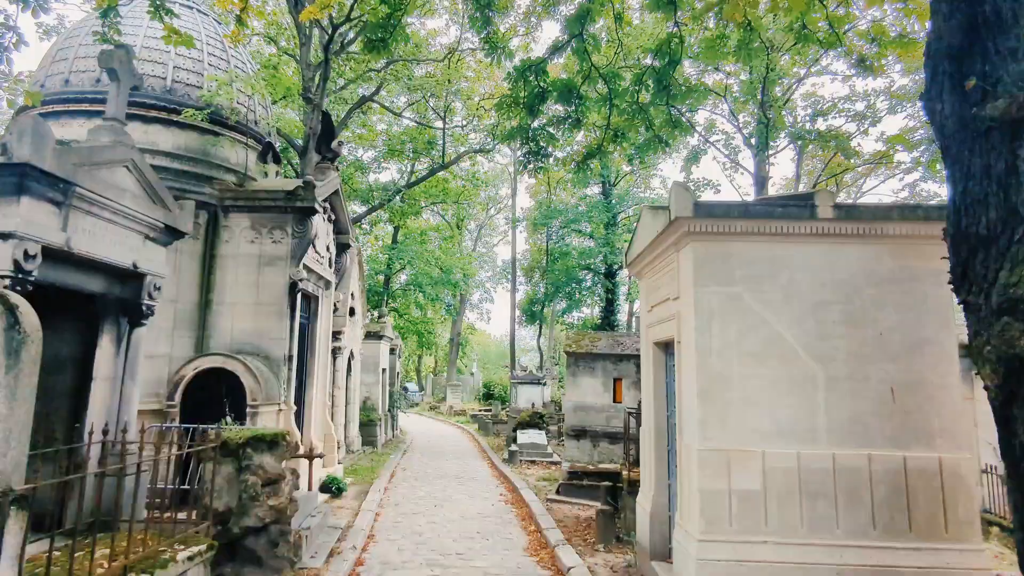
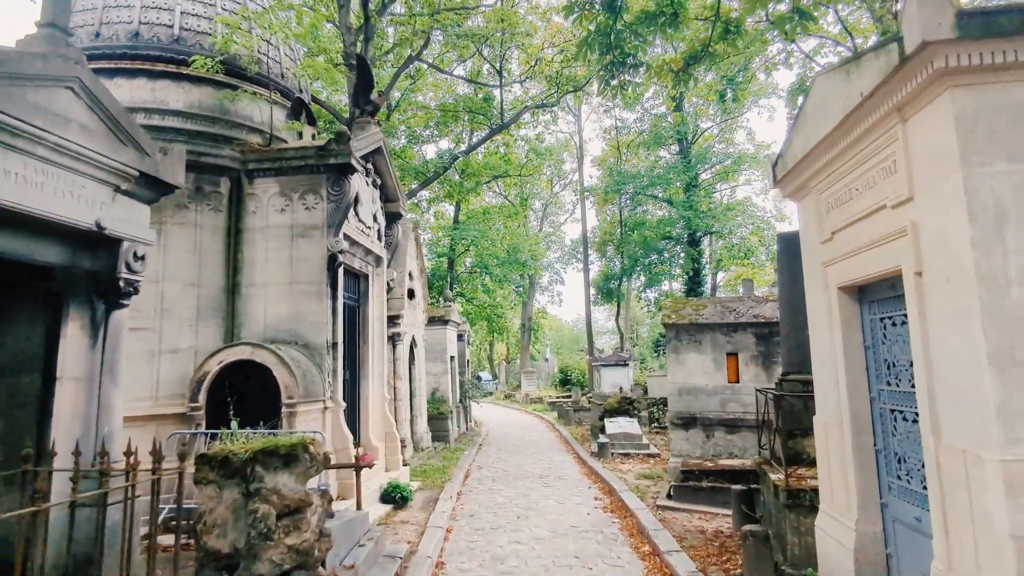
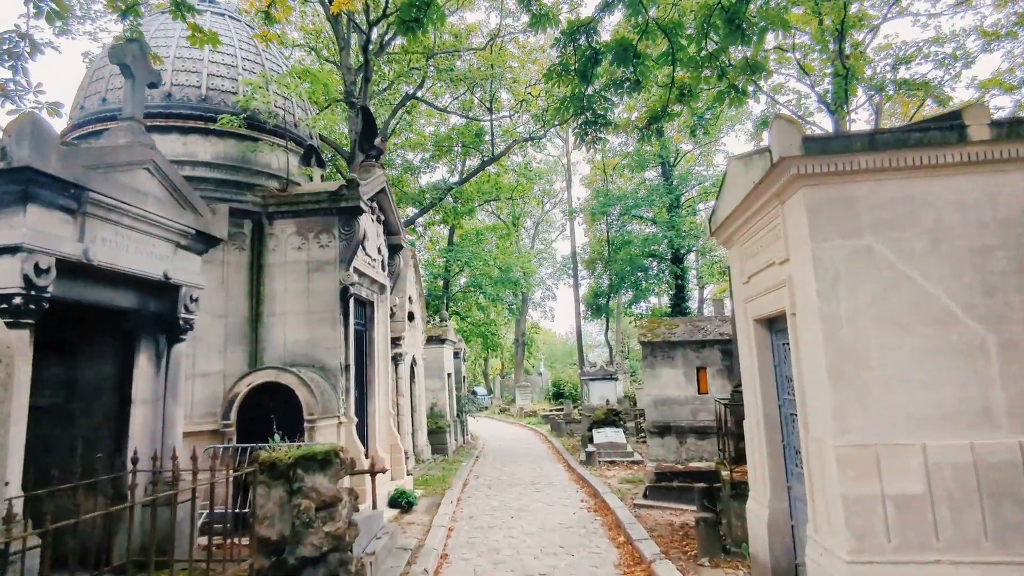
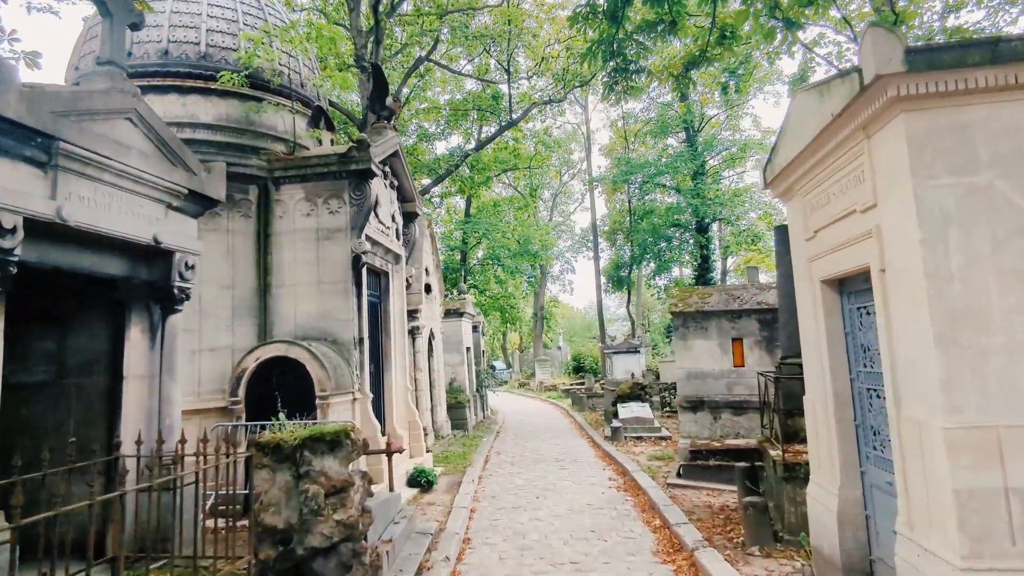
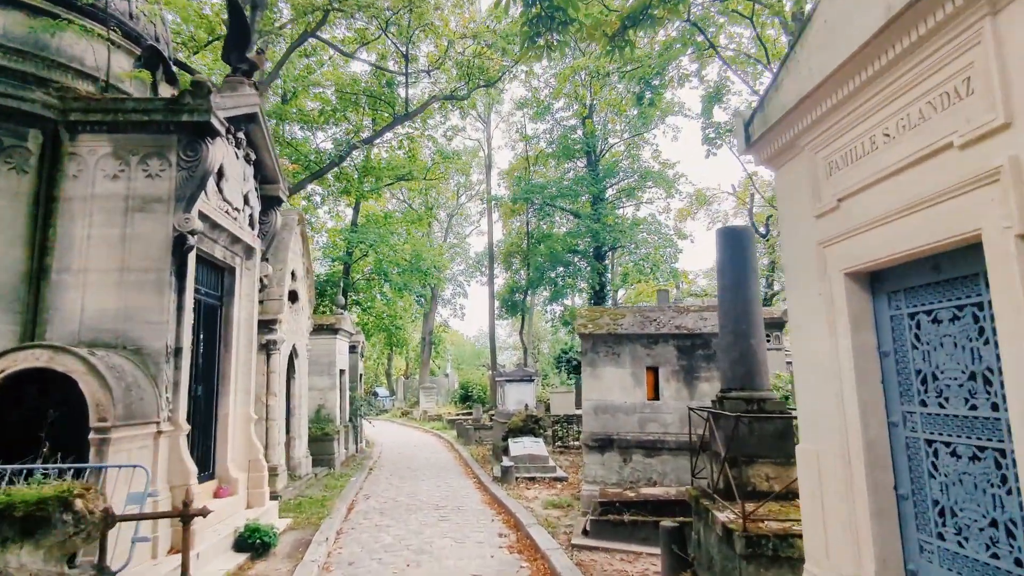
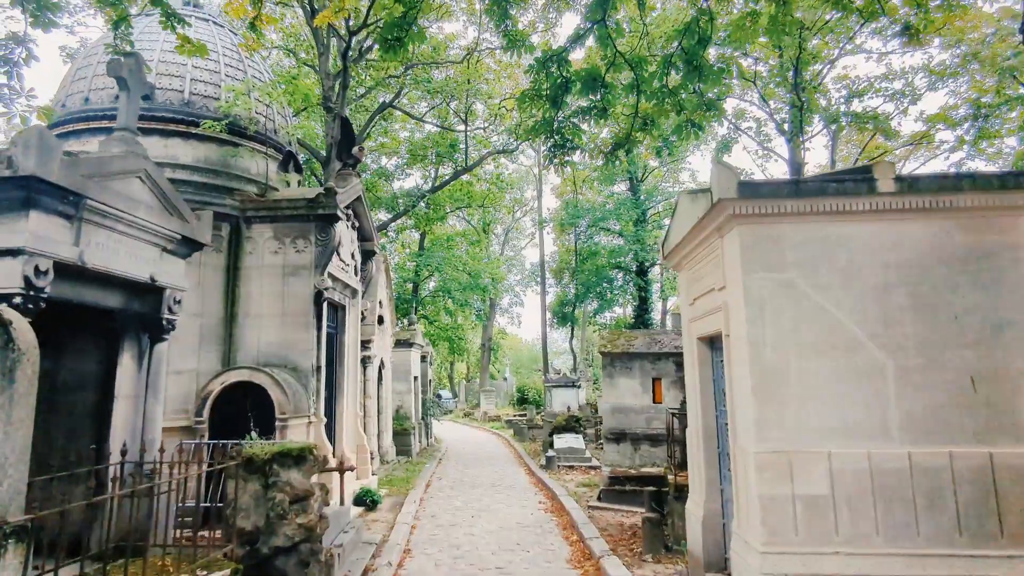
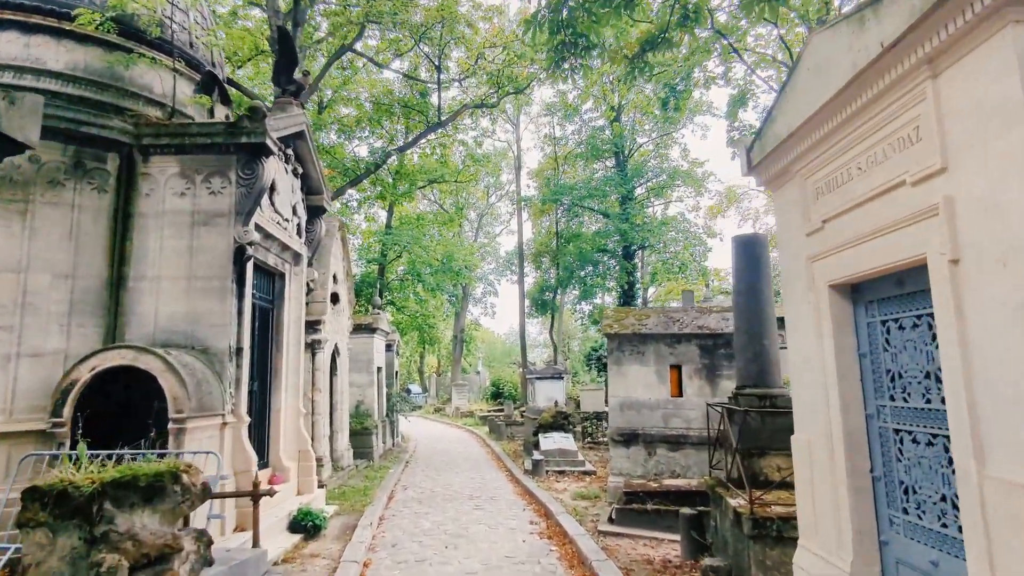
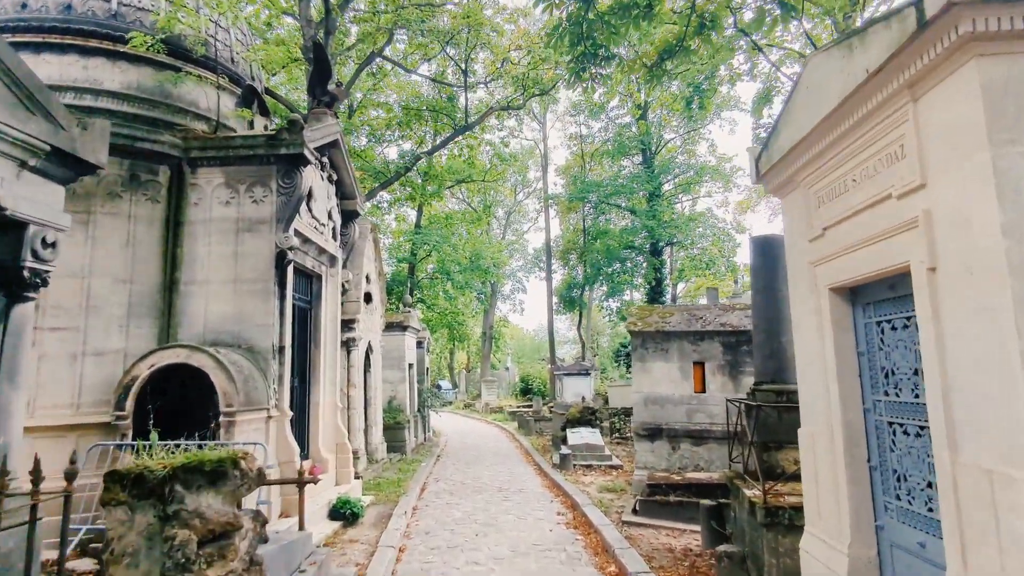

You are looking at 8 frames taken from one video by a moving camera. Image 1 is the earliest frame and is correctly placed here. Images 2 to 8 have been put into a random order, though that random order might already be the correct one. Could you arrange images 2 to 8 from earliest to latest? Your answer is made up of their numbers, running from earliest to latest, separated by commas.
6, 3, 4, 2, 8, 7, 5
